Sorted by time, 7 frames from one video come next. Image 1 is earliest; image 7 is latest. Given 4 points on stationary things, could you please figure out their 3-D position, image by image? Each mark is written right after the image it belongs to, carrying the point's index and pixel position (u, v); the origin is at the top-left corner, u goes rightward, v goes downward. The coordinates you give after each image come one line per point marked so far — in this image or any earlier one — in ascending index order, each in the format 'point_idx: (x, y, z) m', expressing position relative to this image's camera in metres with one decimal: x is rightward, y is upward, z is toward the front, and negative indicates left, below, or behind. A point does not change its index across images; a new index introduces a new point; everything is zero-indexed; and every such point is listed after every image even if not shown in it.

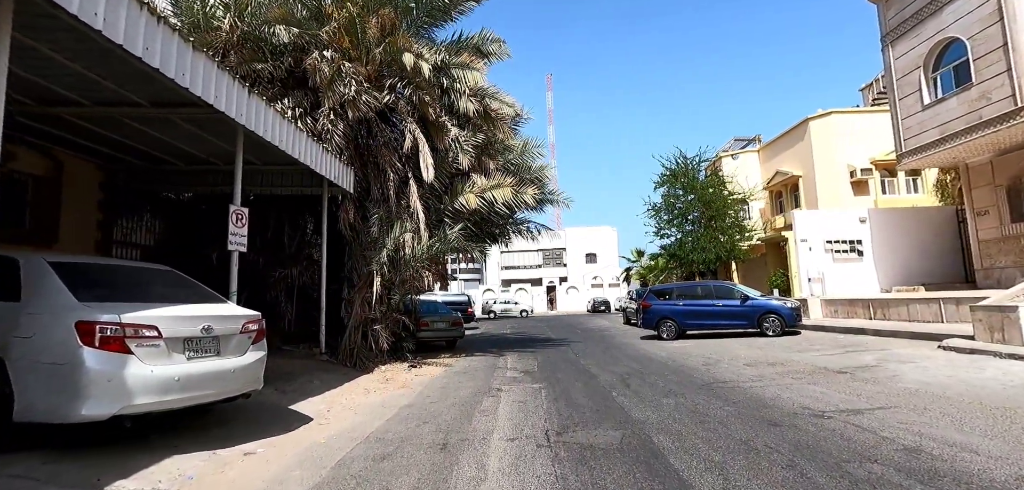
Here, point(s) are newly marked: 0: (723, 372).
0: (+3.9, -2.3, +9.9) m
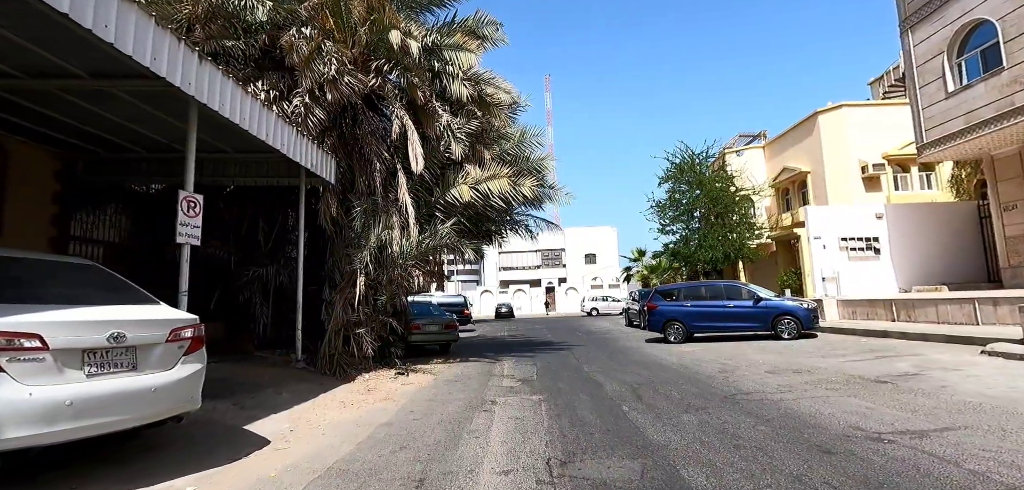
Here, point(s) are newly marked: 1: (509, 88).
0: (+3.8, -2.2, +8.9) m
1: (-0.1, +4.0, +13.6) m
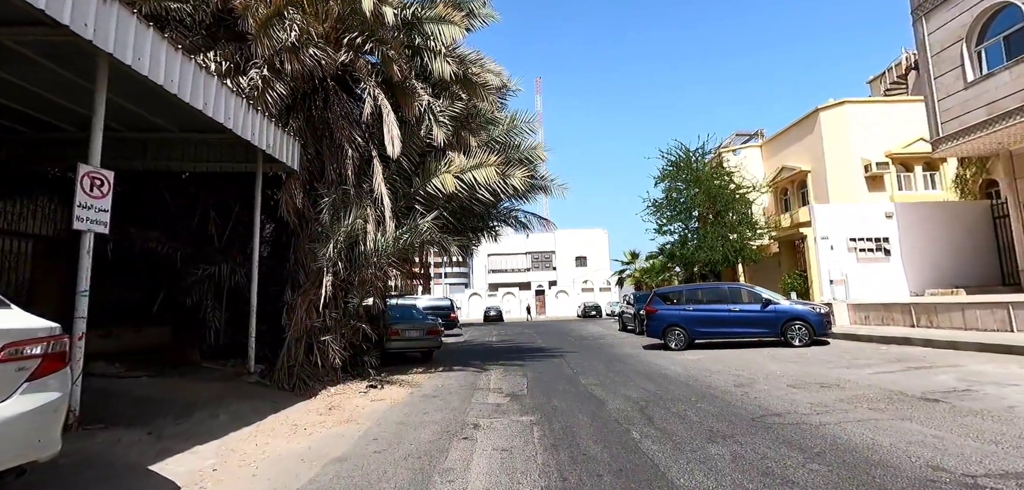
0: (+3.6, -2.2, +7.7) m
1: (-0.3, +4.0, +12.4) m
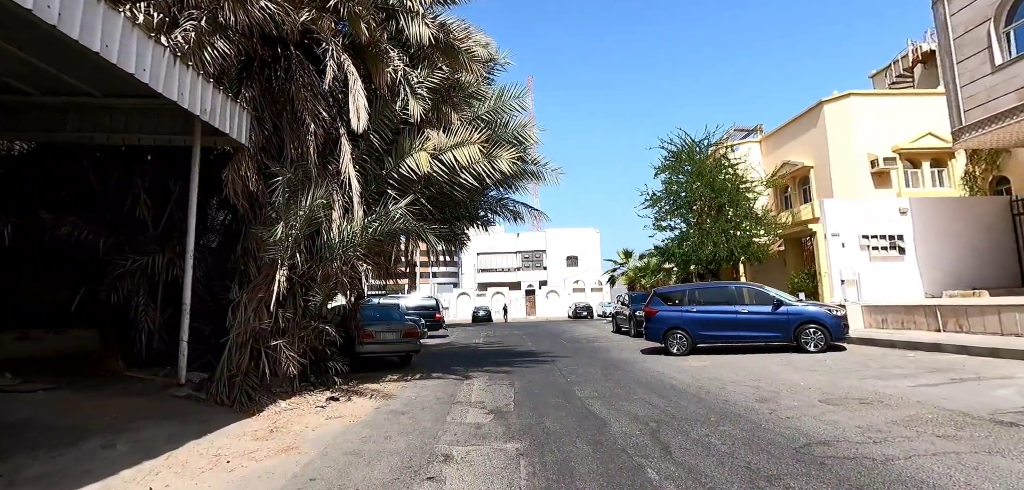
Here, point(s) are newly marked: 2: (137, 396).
0: (+3.4, -2.0, +6.4) m
1: (-0.6, +4.2, +11.0) m
2: (-4.8, -1.9, +6.9) m
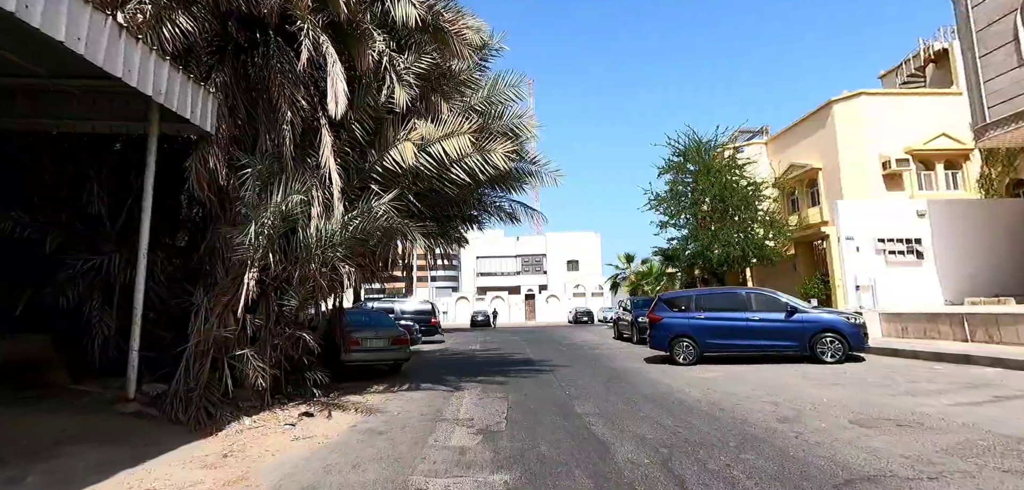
0: (+3.3, -2.0, +5.5) m
1: (-0.6, +4.2, +10.2) m
2: (-4.9, -1.8, +6.1) m
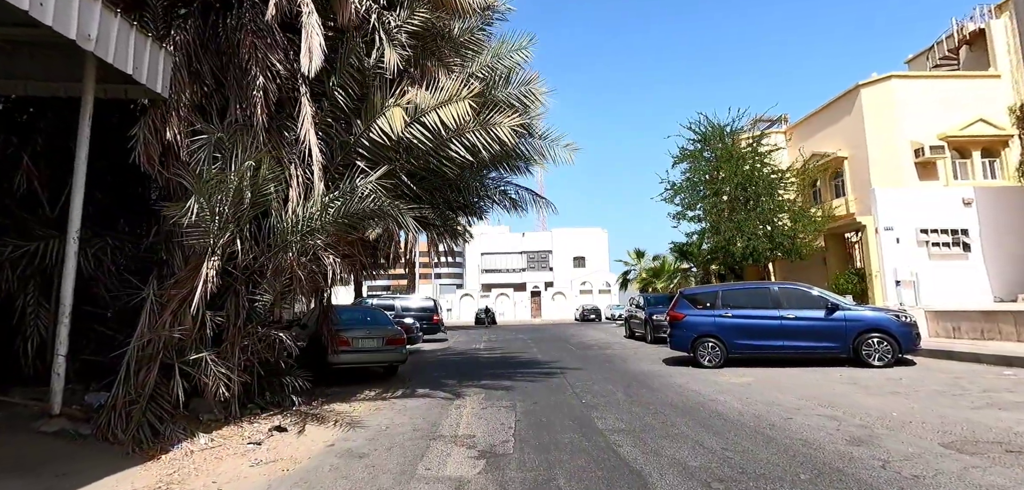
0: (+3.4, -1.8, +4.3) m
1: (-0.5, +4.4, +9.0) m
2: (-4.8, -1.7, +4.9) m
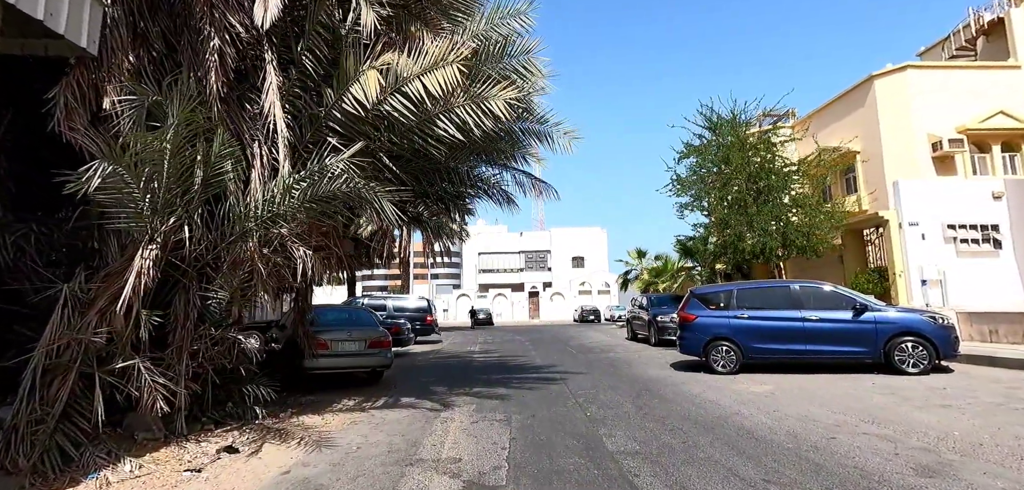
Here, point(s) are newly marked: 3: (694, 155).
0: (+3.3, -1.7, +3.3) m
1: (-0.6, +4.5, +8.0) m
2: (-4.8, -1.5, +3.9) m
3: (+6.3, +3.1, +19.1) m
